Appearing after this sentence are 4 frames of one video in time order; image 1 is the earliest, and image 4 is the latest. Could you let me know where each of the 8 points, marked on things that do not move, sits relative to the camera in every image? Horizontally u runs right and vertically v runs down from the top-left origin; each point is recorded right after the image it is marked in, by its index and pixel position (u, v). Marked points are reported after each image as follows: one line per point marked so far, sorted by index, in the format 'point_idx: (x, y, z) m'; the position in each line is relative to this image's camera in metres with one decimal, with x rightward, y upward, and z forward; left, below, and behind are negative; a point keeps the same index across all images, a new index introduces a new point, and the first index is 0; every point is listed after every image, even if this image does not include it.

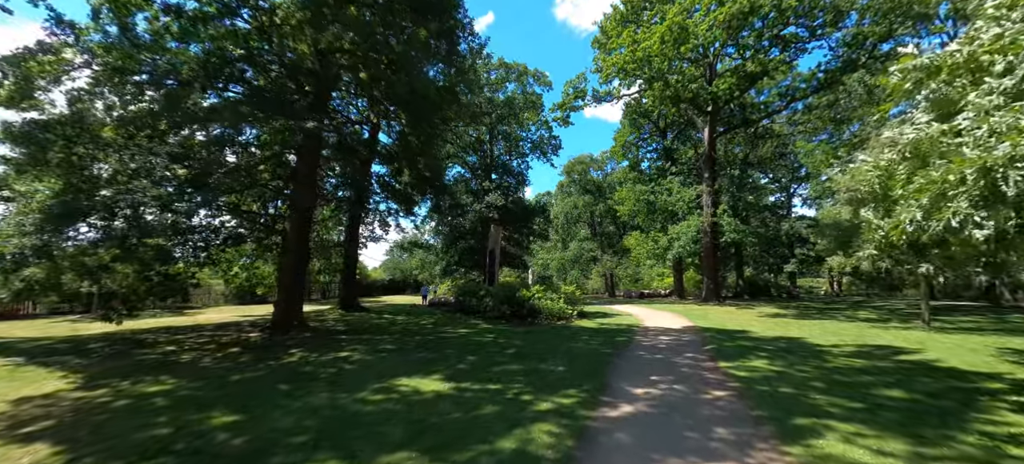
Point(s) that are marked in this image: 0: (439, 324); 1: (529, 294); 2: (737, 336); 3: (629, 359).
0: (-2.3, -2.9, +13.2) m
1: (+0.6, -2.2, +14.8) m
2: (+5.2, -2.4, +9.7) m
3: (+2.0, -2.2, +7.1) m
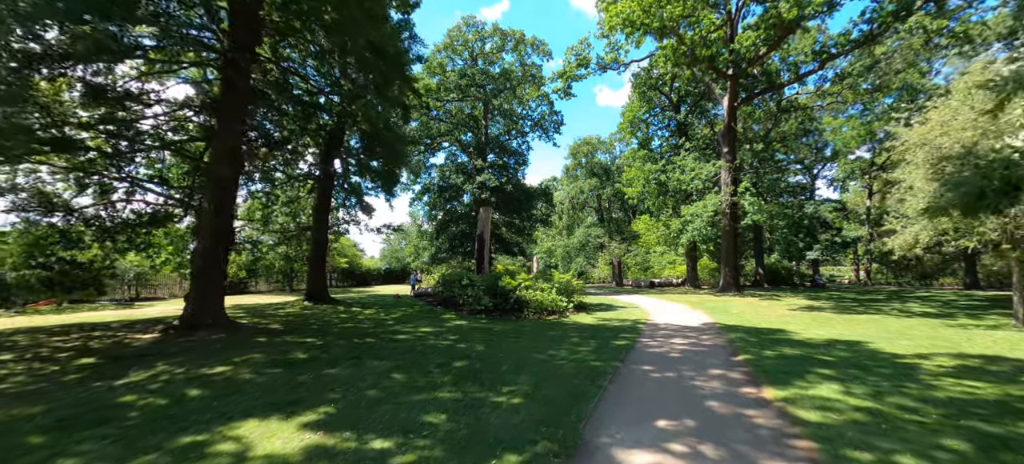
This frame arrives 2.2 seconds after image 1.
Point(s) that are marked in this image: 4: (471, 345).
0: (-2.8, -2.3, +11.0) m
1: (+0.1, -1.5, +12.5) m
2: (+4.6, -1.9, +7.4) m
3: (+1.3, -1.7, +4.8) m
4: (-0.7, -1.9, +7.0) m
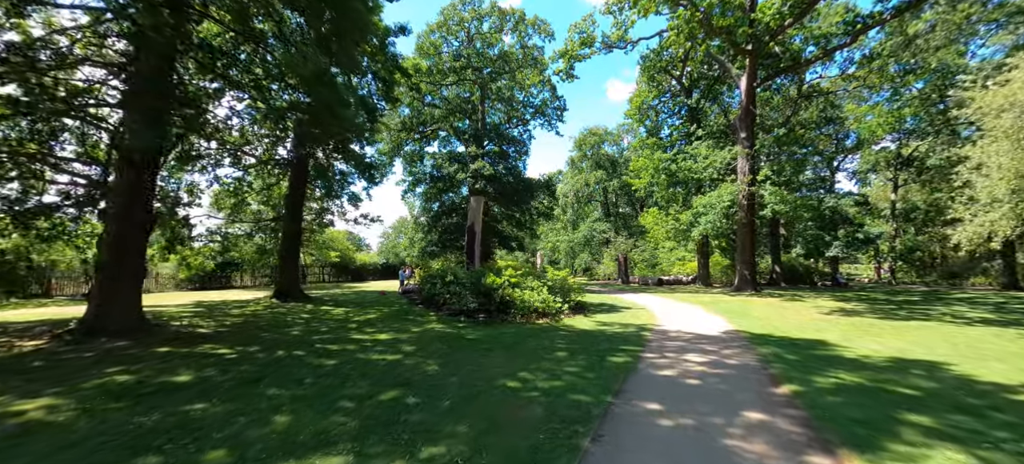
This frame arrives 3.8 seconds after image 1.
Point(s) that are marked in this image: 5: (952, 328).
0: (-3.2, -2.0, +9.4) m
1: (-0.3, -1.3, +10.9) m
2: (+4.2, -1.7, +5.6) m
3: (+0.8, -1.5, +3.2) m
4: (-1.2, -1.7, +5.4) m
5: (+9.3, -2.0, +8.9) m
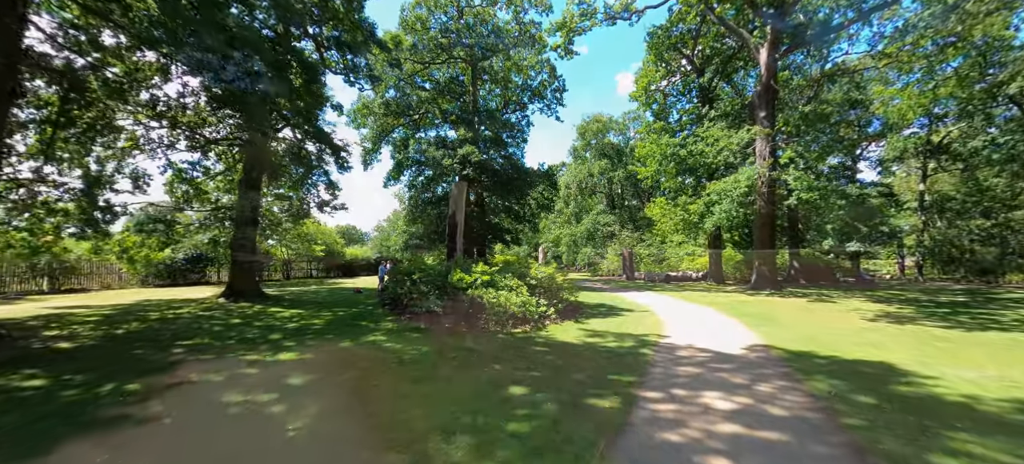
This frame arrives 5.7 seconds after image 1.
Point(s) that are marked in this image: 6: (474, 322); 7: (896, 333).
0: (-3.8, -1.8, +7.6) m
1: (-0.8, -1.0, +9.0) m
2: (+3.5, -1.5, +3.7) m
3: (+0.1, -1.4, +1.3) m
4: (-1.8, -1.5, +3.5) m
5: (+8.7, -1.8, +6.9) m
6: (-0.7, -1.8, +8.4) m
7: (+7.1, -1.9, +7.8) m
